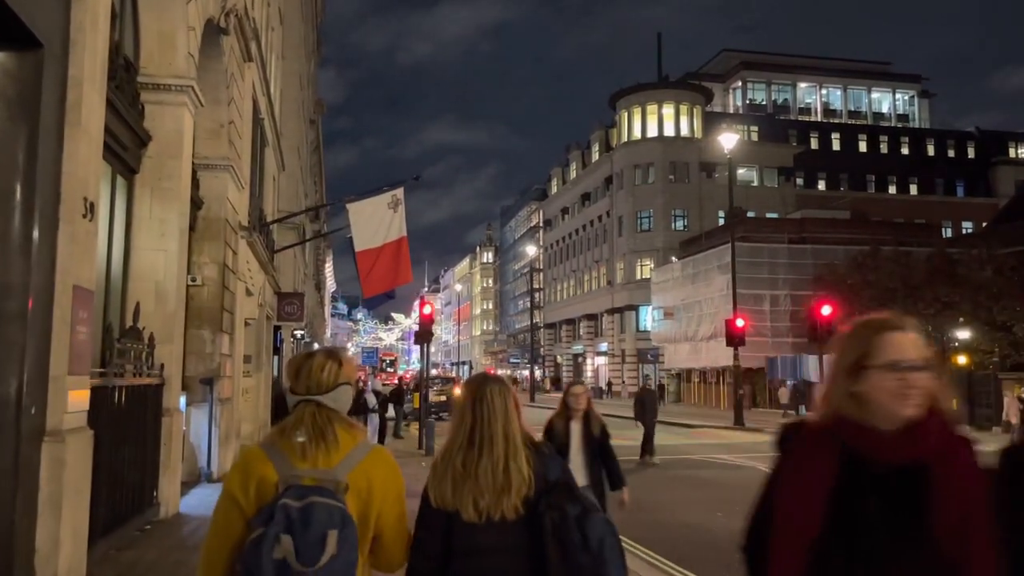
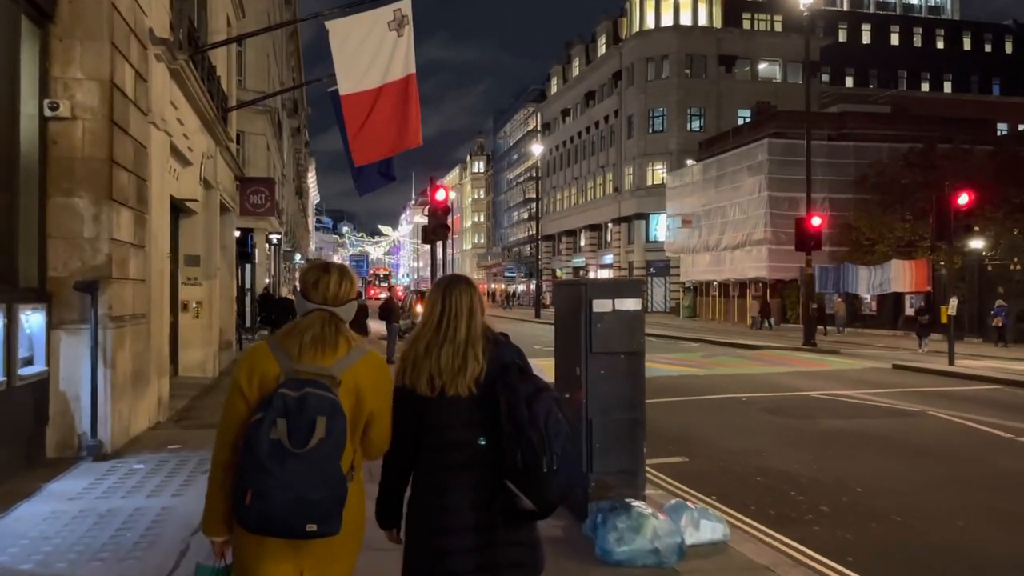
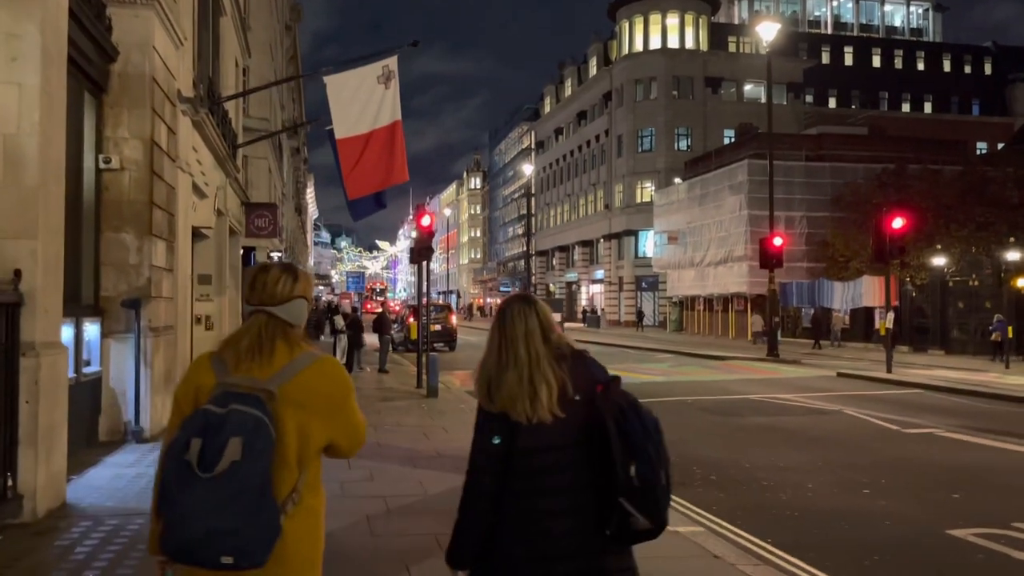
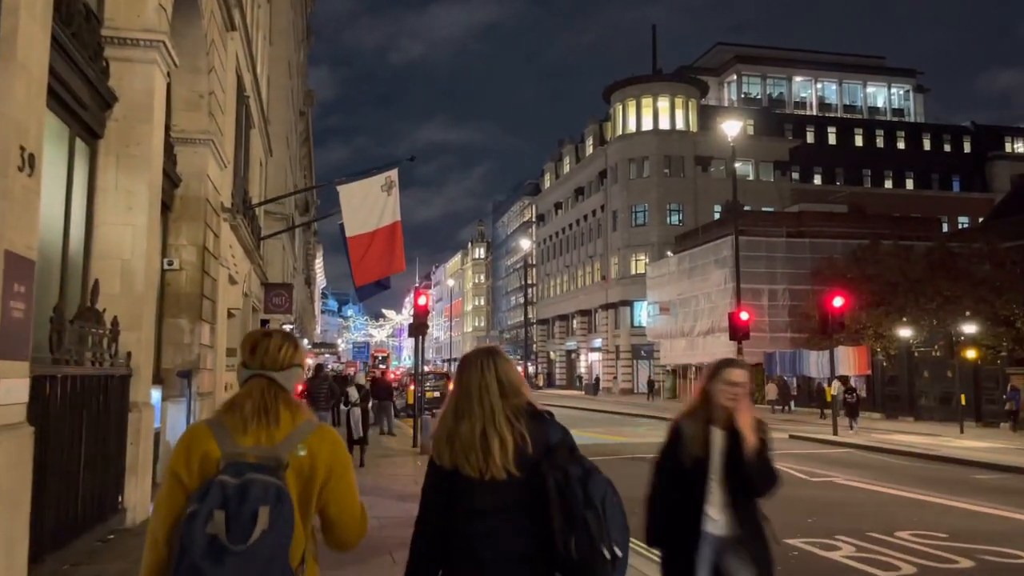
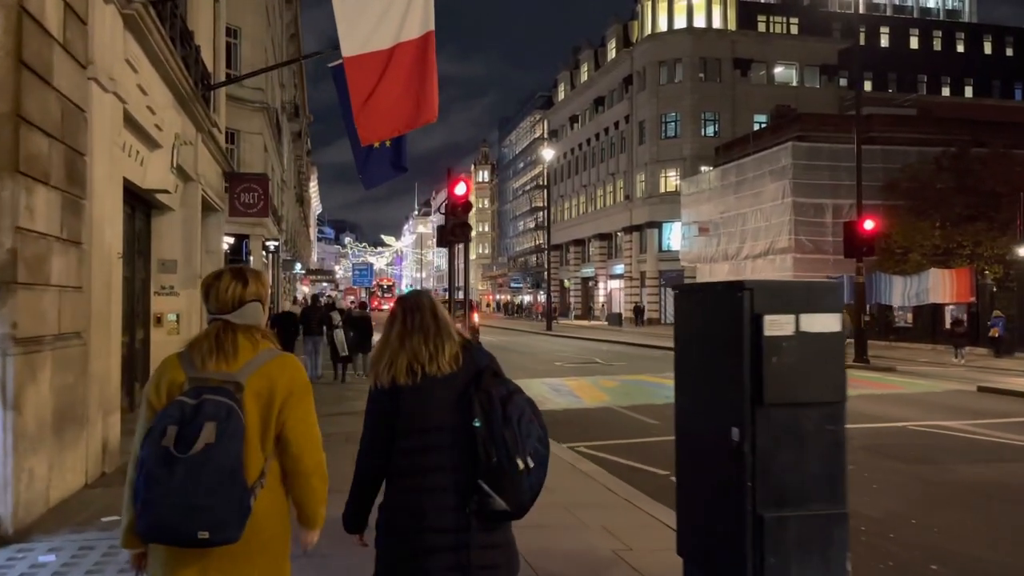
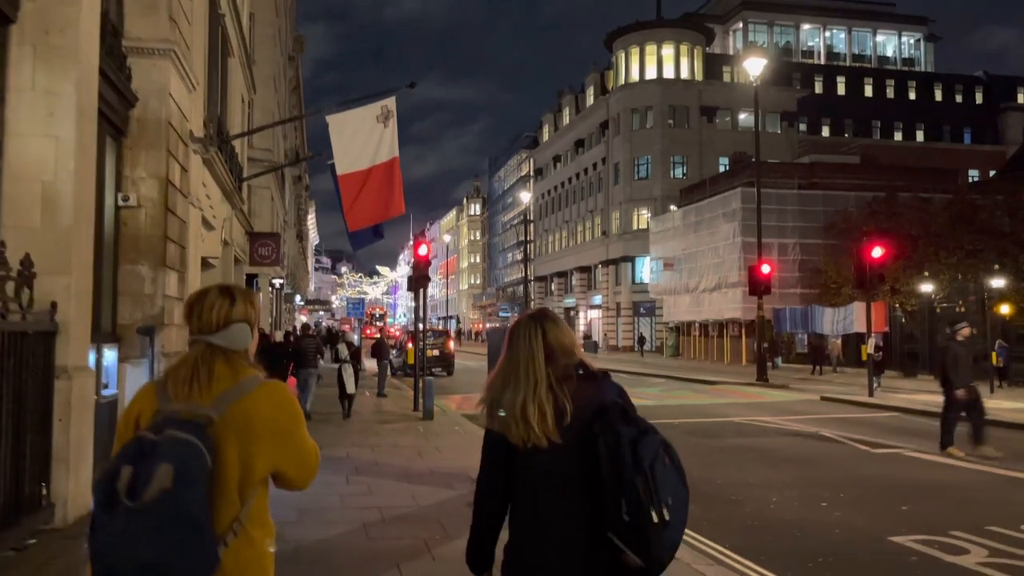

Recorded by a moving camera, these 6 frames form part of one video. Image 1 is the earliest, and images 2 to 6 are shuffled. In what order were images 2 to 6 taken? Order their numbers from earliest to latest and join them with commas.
4, 6, 3, 2, 5
